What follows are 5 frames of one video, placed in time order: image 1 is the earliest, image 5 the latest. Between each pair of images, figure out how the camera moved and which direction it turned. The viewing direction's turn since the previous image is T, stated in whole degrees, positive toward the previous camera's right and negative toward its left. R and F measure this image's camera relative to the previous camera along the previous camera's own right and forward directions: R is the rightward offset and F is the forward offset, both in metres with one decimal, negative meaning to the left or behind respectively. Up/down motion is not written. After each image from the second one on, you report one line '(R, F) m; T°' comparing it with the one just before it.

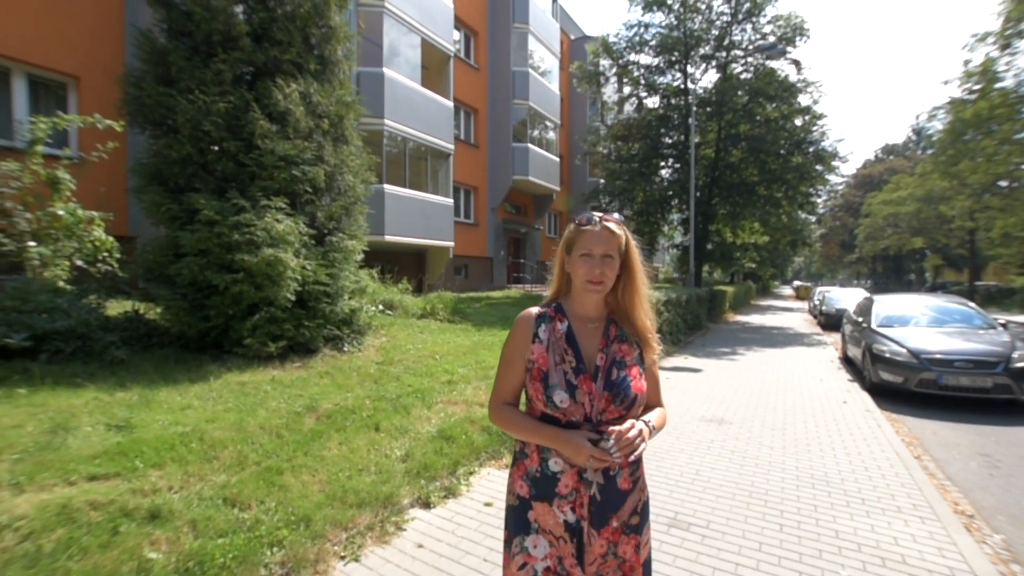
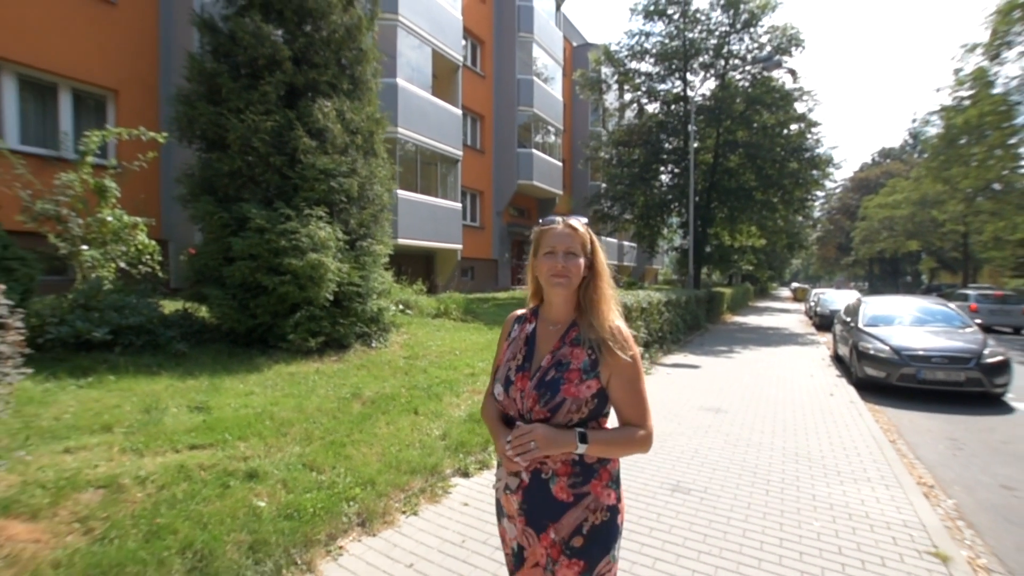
(-0.3, -0.7) m; 0°
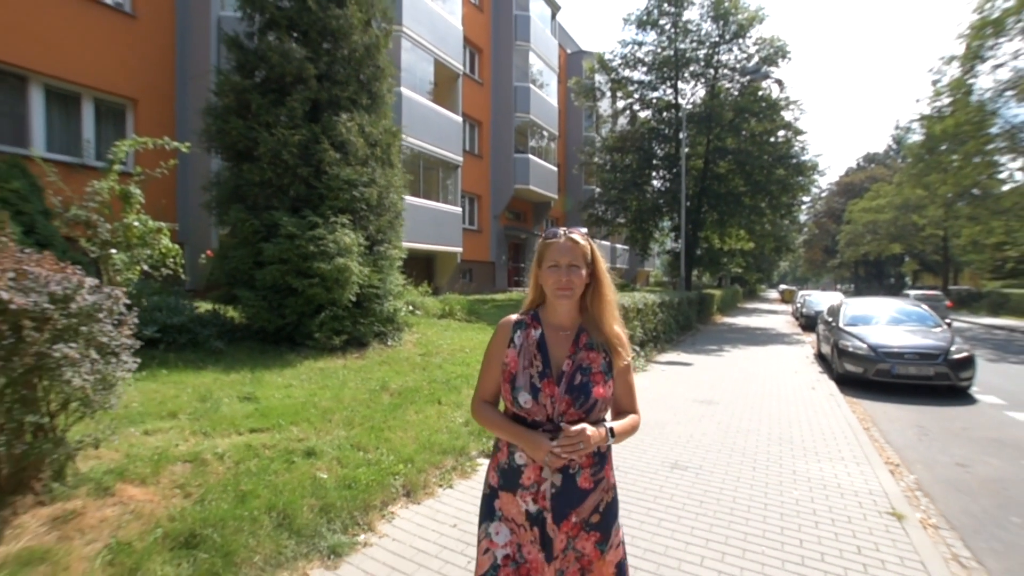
(-0.3, -0.6) m; +1°
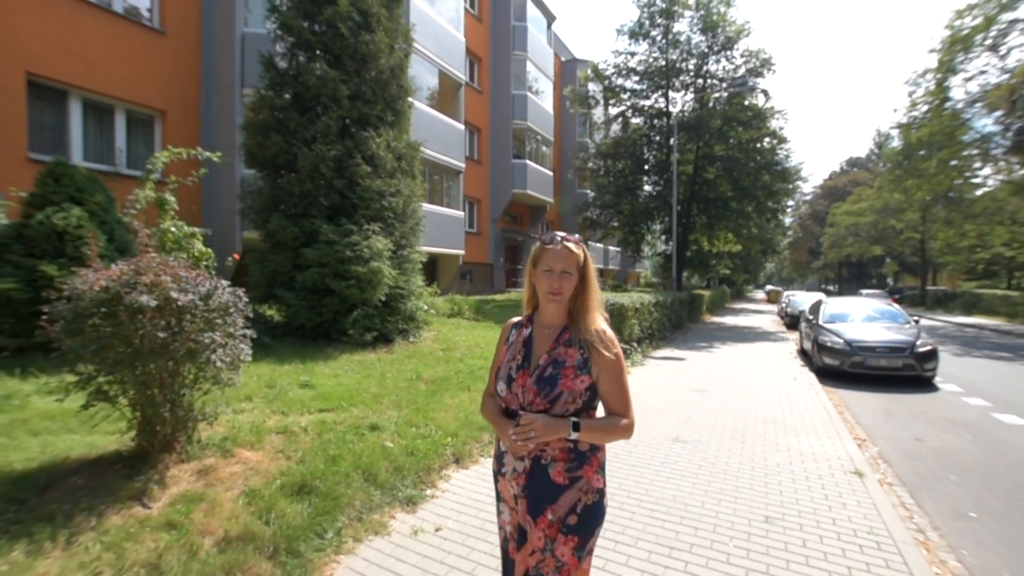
(-0.5, -0.8) m; +1°
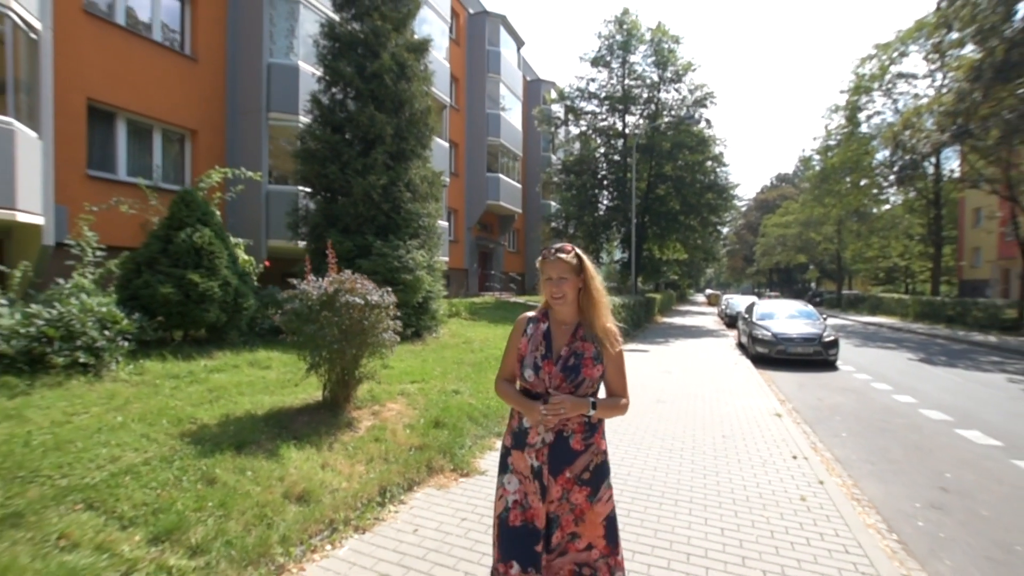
(-1.4, -2.1) m; +6°
